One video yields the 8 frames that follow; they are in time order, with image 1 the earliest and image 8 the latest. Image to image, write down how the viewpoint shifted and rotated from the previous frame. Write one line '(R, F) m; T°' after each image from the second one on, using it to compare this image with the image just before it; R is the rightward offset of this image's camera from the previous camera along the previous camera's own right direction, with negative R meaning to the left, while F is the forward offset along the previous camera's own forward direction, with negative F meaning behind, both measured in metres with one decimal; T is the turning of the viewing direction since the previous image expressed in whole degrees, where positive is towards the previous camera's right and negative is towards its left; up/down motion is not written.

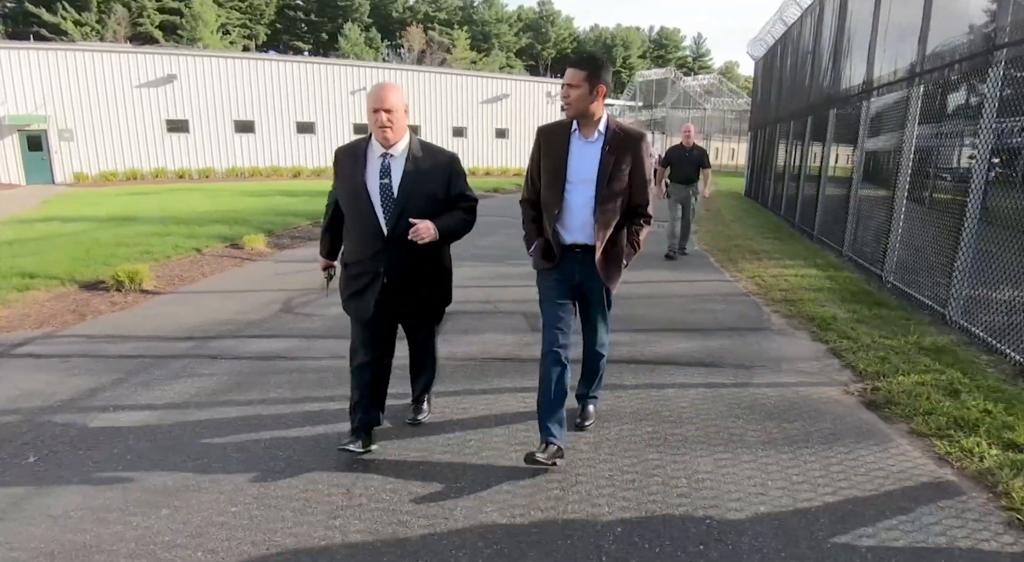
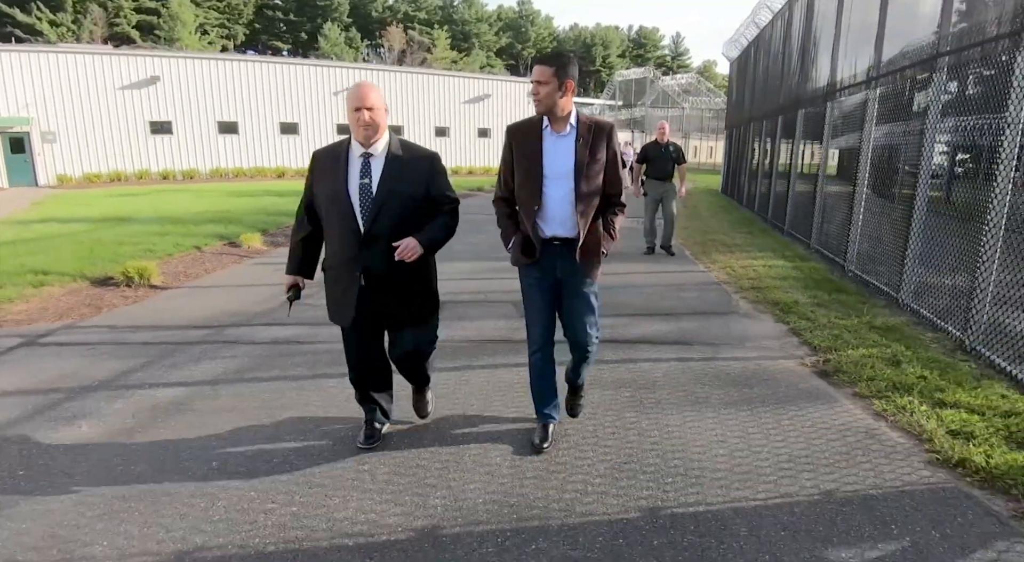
(-0.1, -0.4) m; +2°
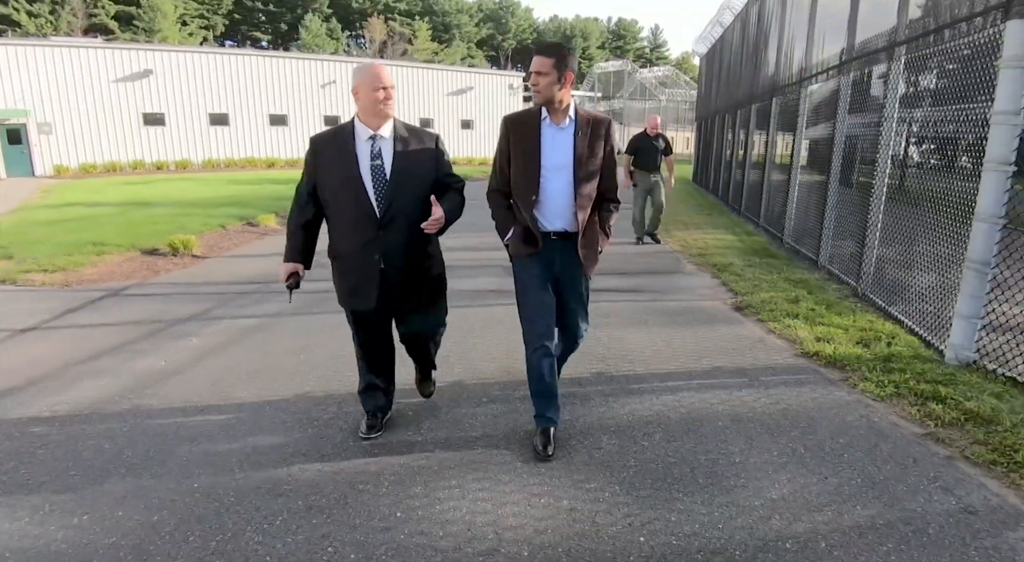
(-0.1, -1.2) m; +2°
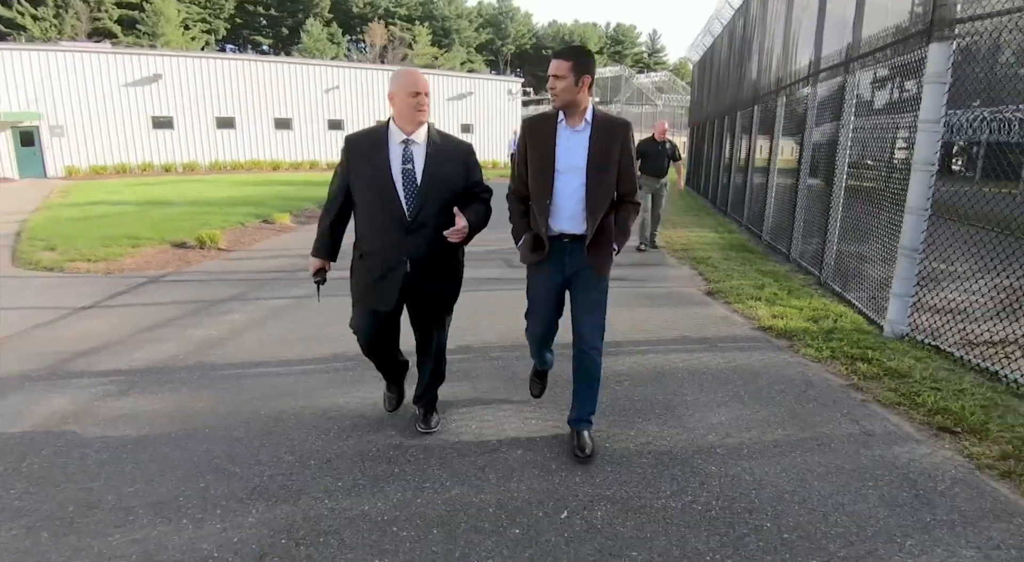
(0.0, -0.7) m; 0°
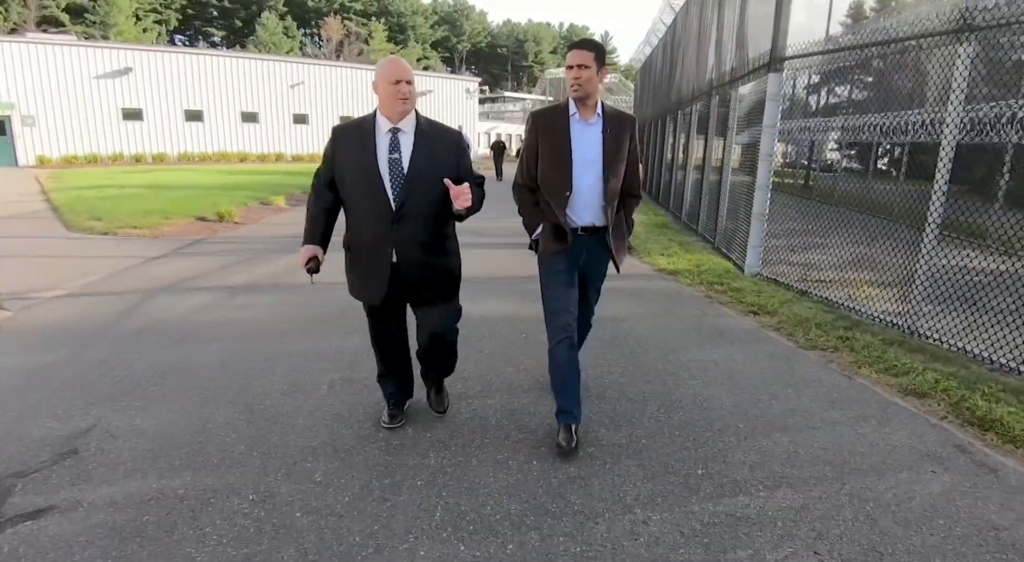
(-0.2, -1.9) m; +4°
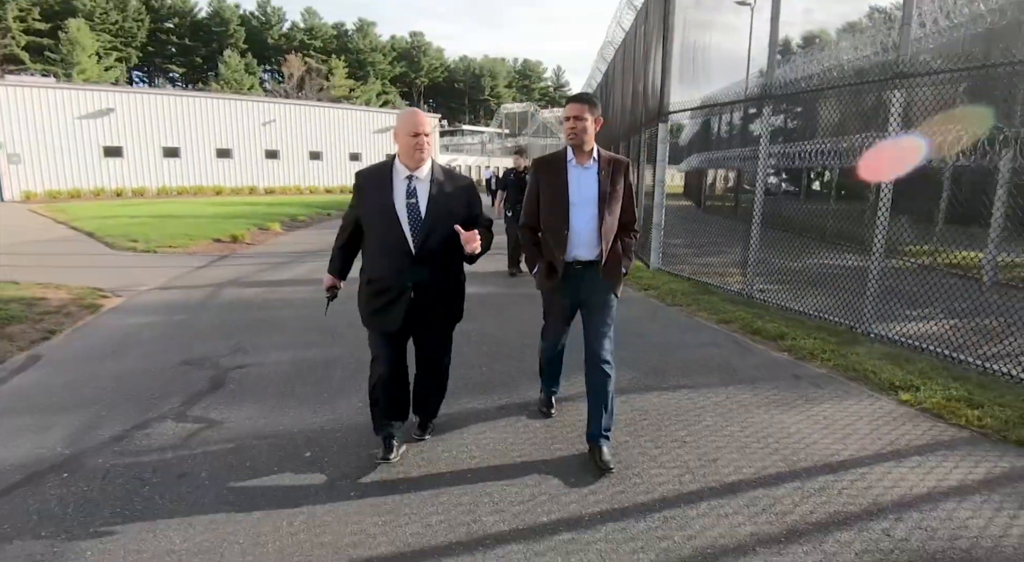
(-0.1, -2.2) m; +4°
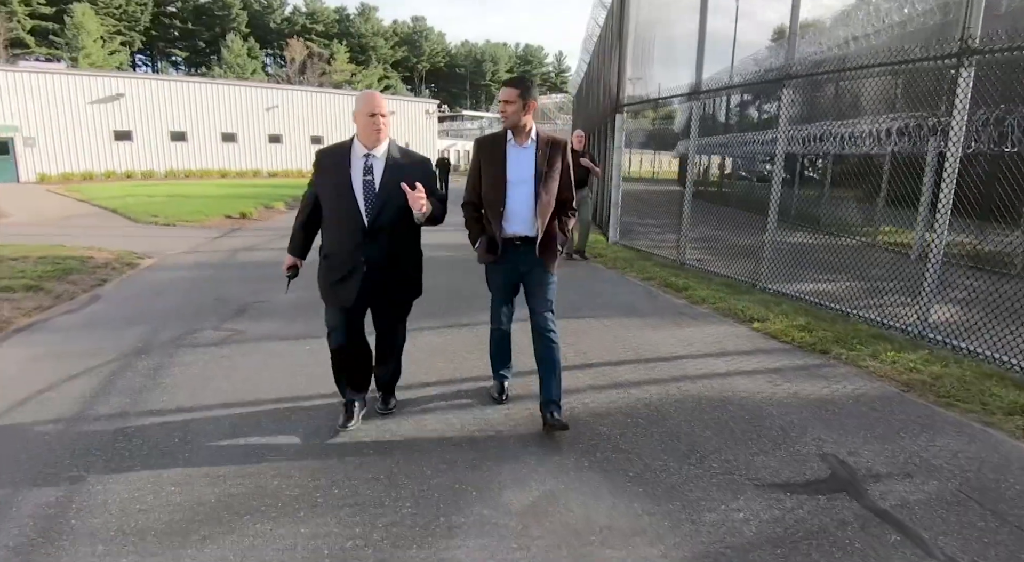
(+0.5, -1.4) m; 0°
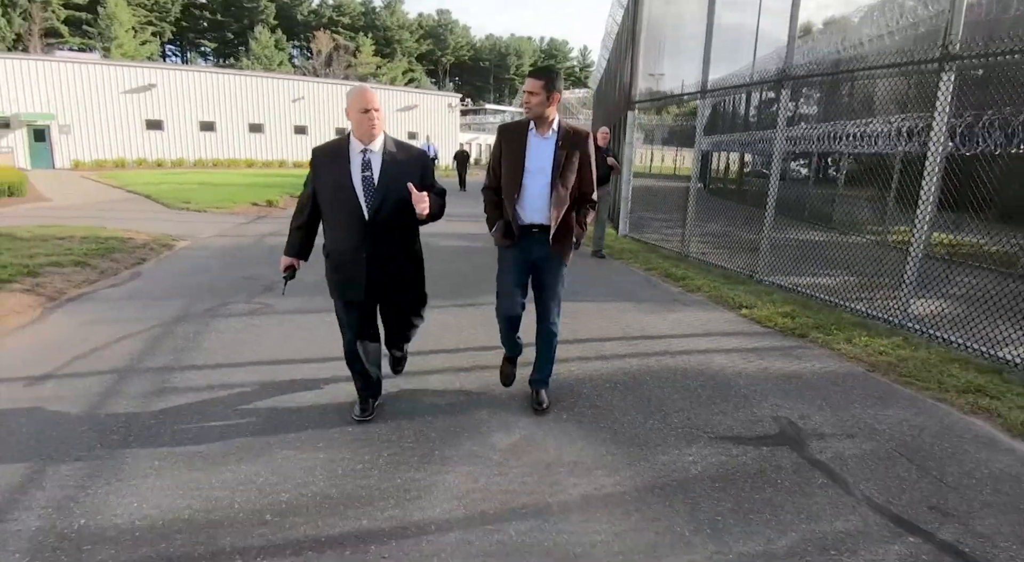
(+0.2, -0.5) m; -2°
